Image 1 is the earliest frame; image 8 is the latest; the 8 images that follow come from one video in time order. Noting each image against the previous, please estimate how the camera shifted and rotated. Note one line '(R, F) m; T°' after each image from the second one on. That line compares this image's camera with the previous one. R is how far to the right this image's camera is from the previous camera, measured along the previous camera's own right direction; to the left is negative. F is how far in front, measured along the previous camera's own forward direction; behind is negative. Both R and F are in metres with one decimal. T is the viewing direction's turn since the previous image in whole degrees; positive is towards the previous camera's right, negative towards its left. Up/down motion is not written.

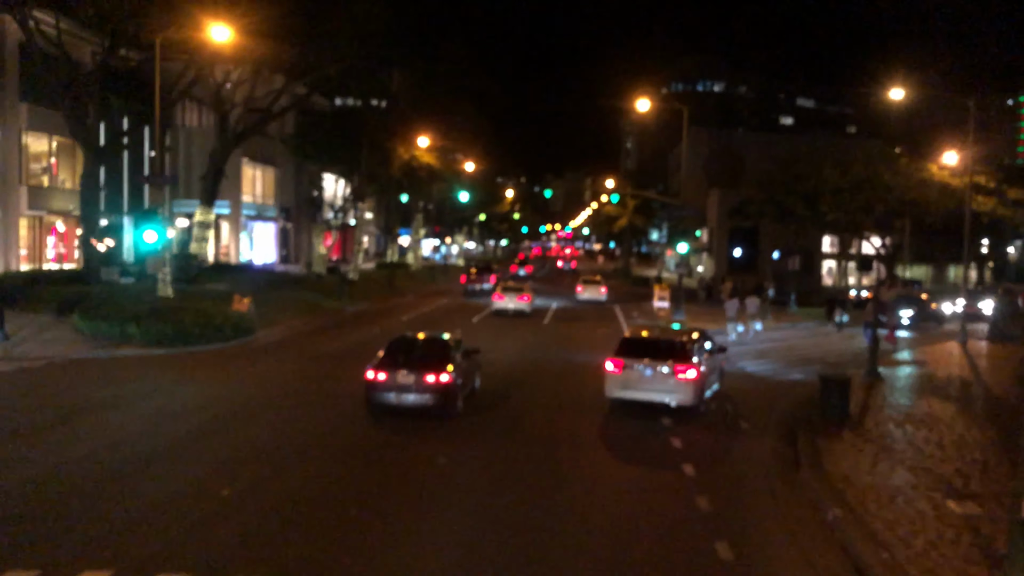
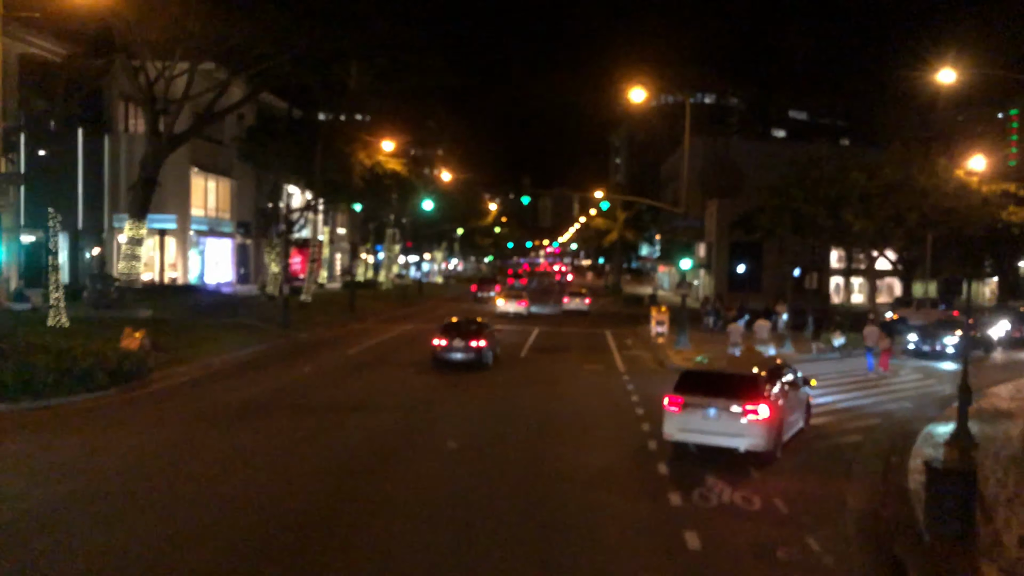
(+0.6, +5.2) m; +1°
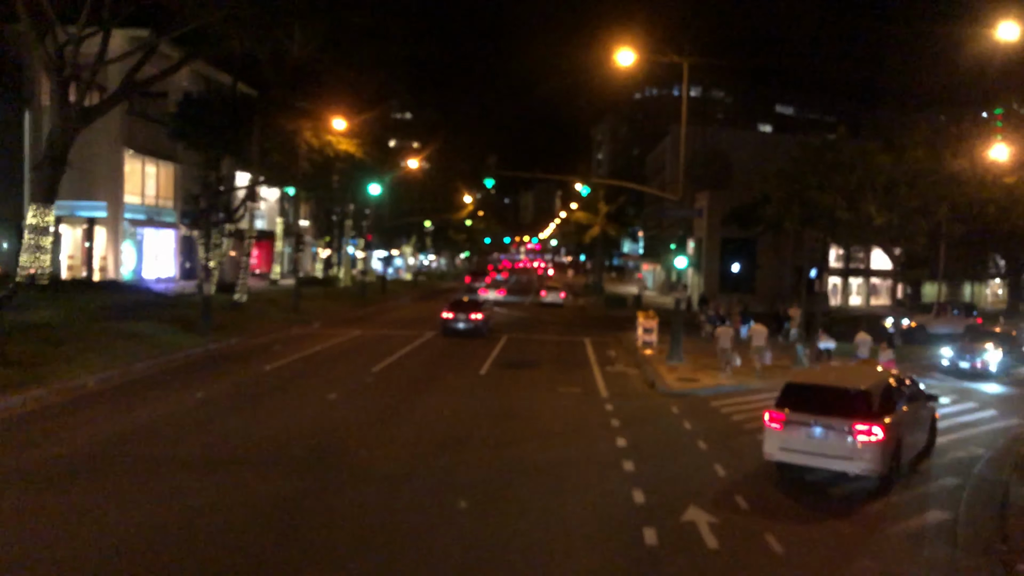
(+0.5, +4.7) m; +1°
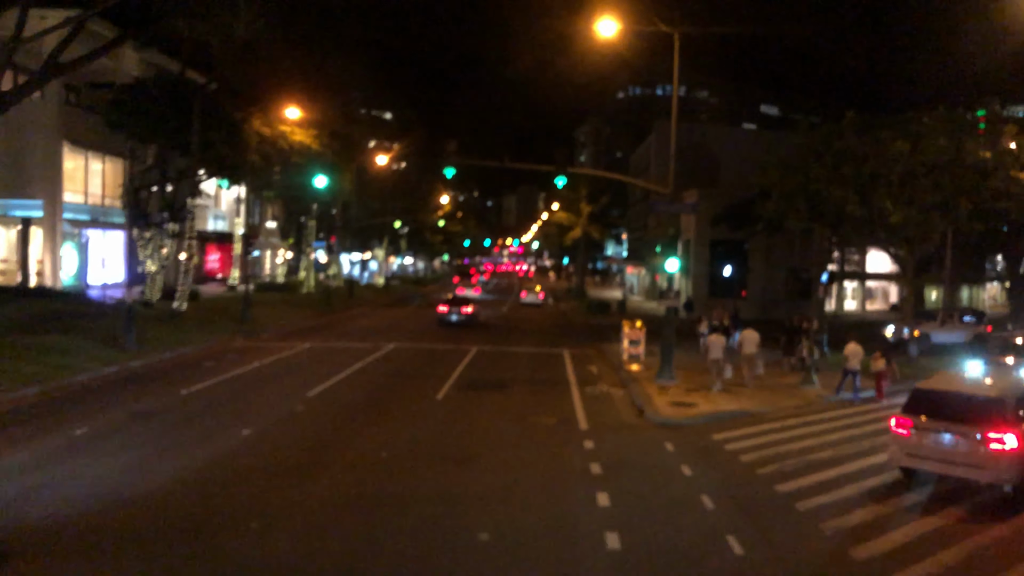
(+0.4, +3.2) m; +1°
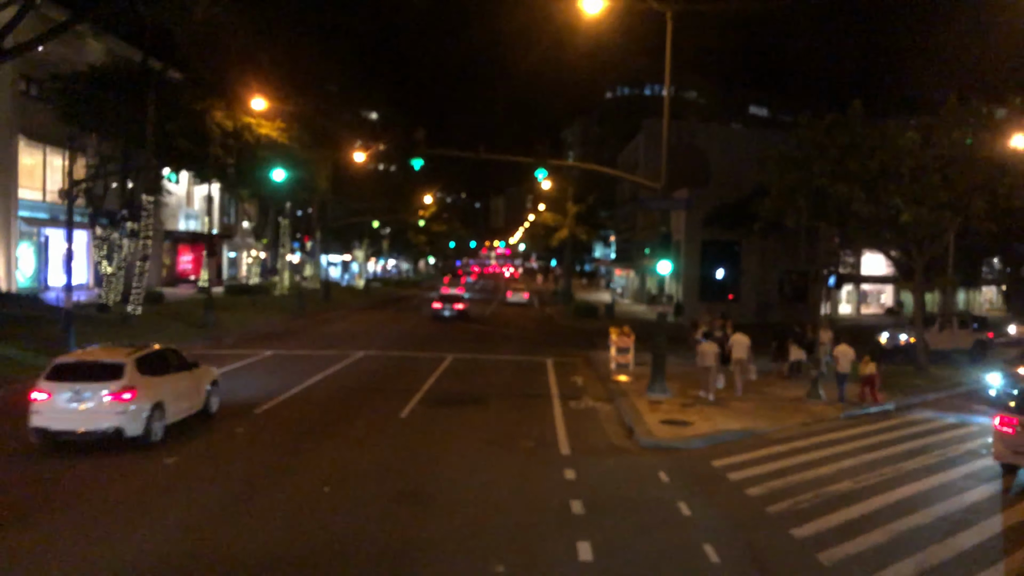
(+0.2, +1.9) m; +1°
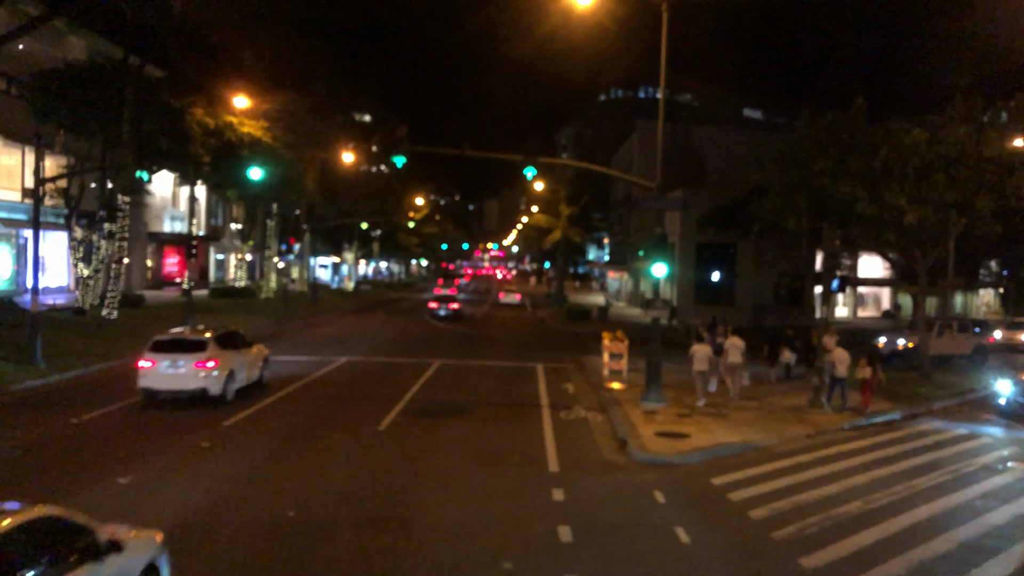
(+0.1, +0.9) m; 0°
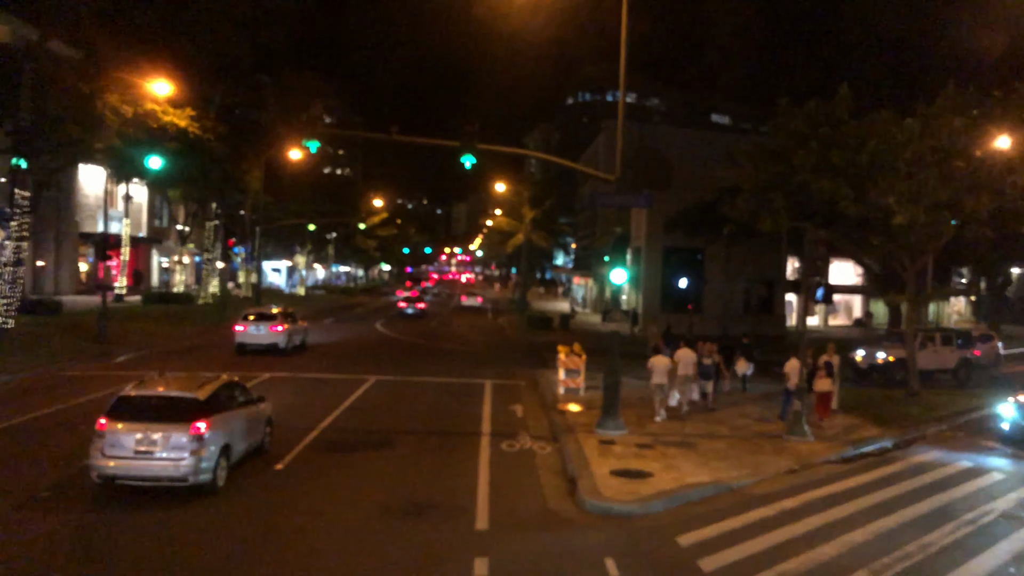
(+0.5, +2.4) m; +2°
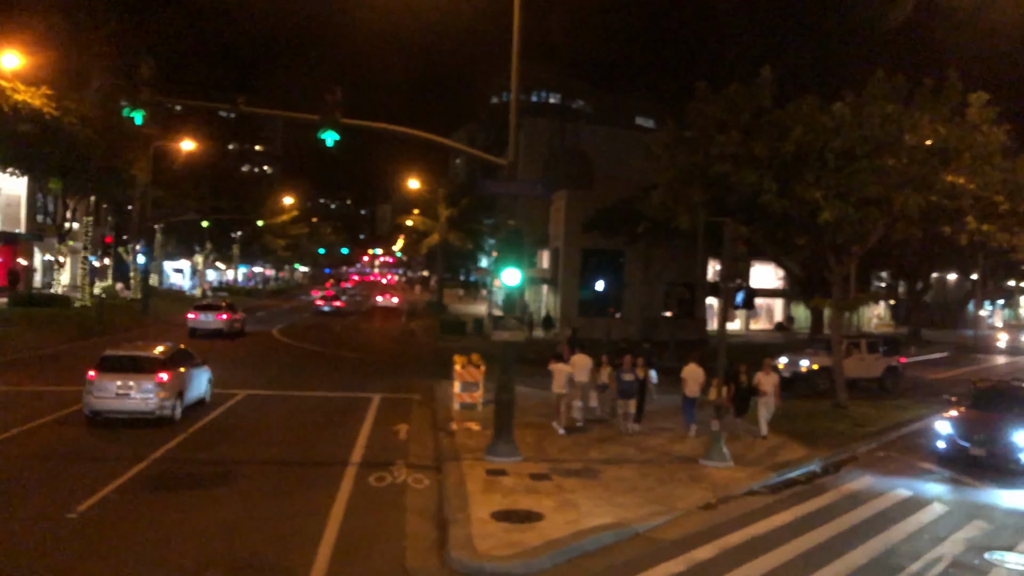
(+0.7, +2.2) m; +5°
